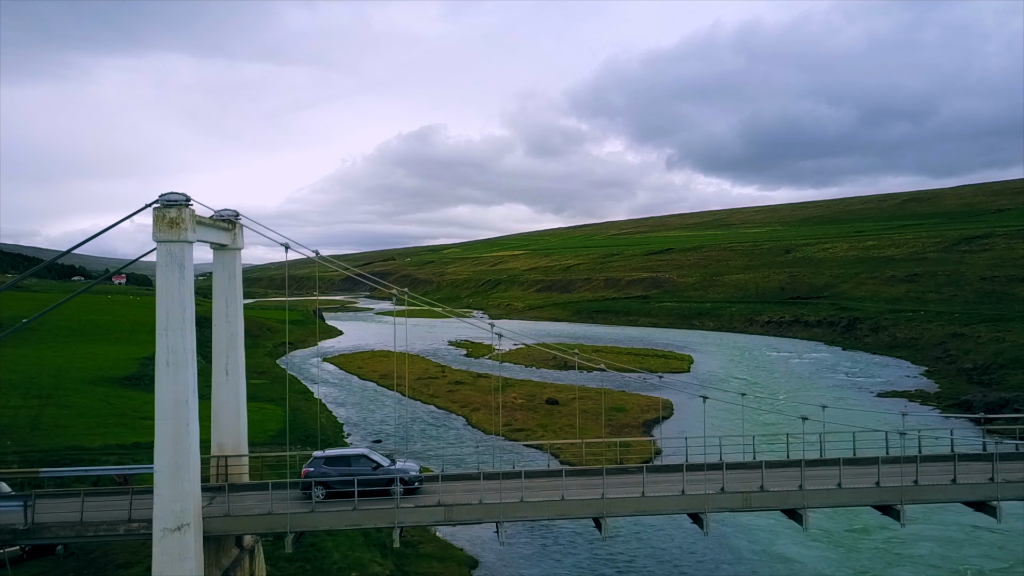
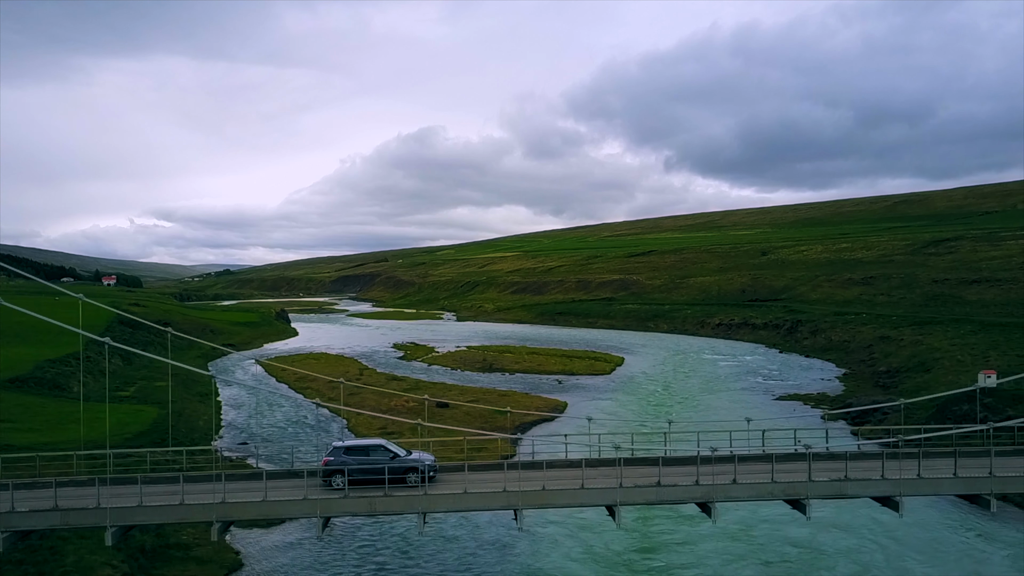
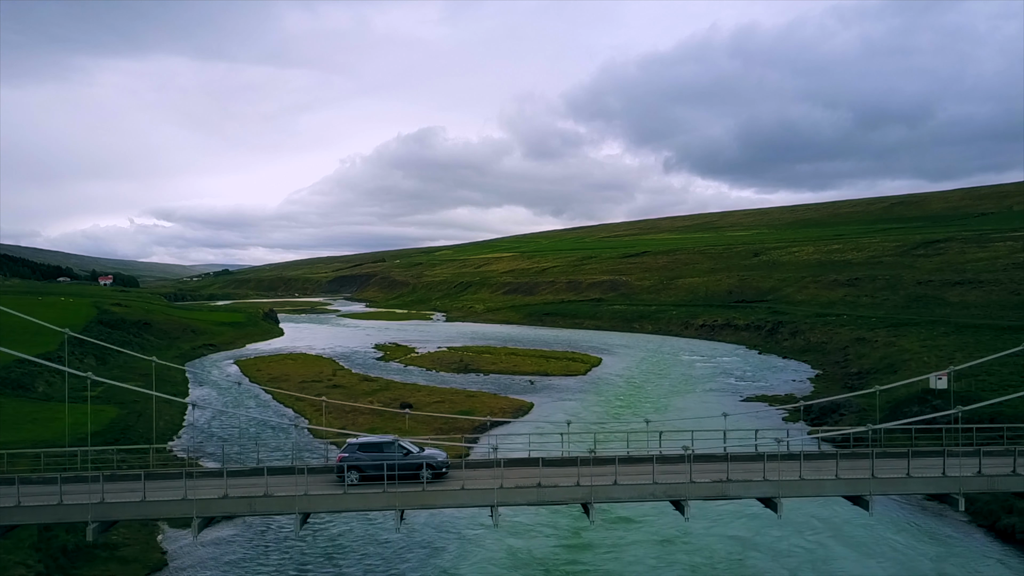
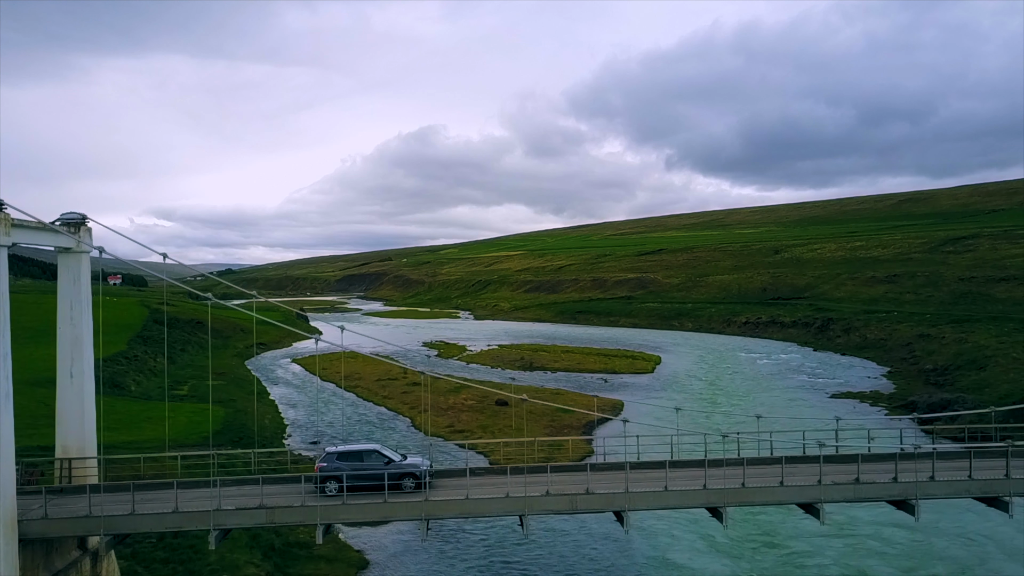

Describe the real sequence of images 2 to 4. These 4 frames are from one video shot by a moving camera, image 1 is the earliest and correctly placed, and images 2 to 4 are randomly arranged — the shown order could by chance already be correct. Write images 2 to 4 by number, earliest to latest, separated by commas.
4, 2, 3
